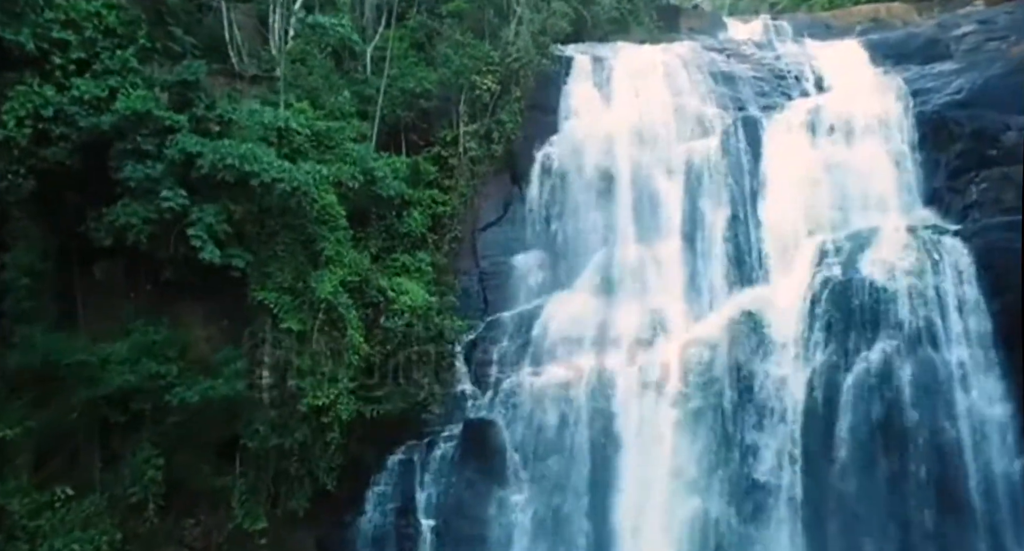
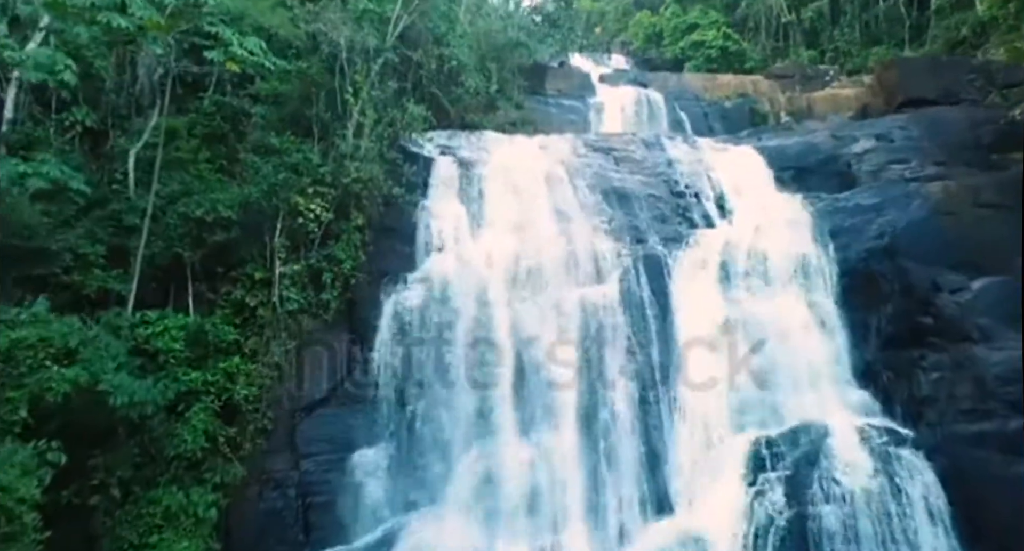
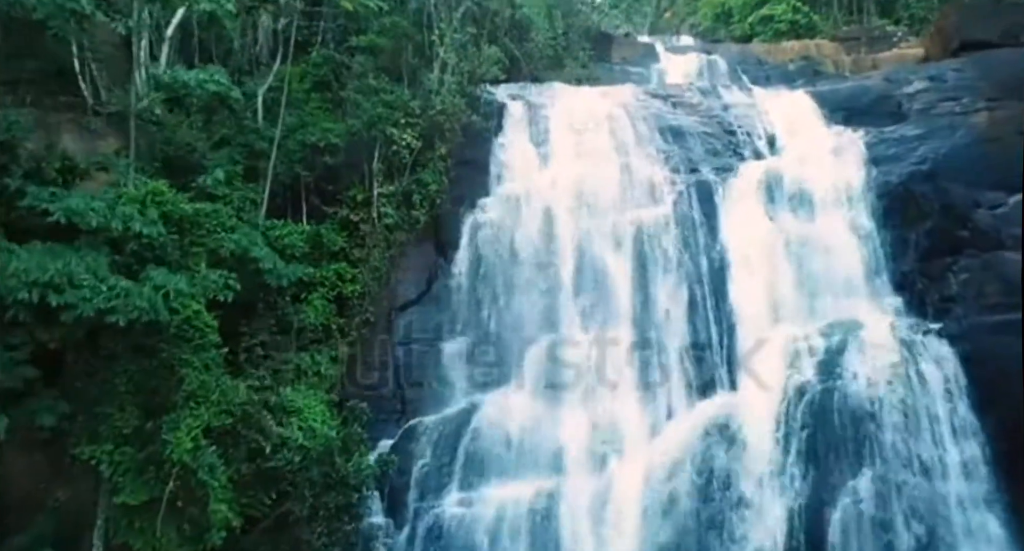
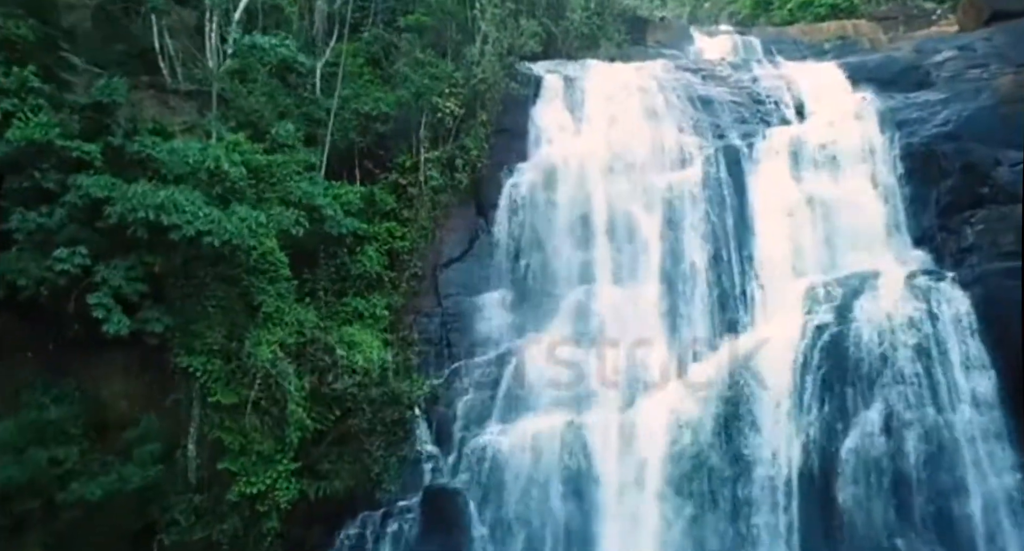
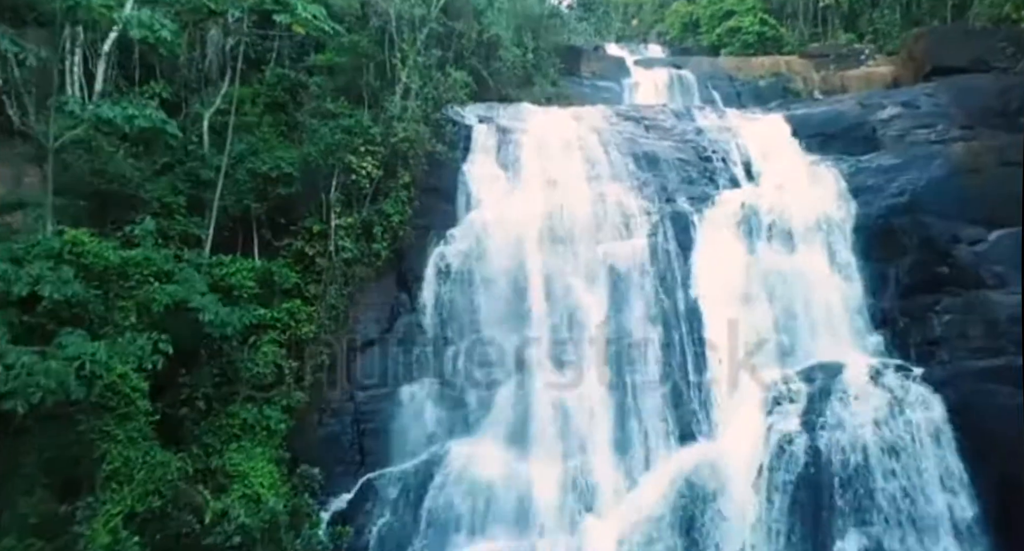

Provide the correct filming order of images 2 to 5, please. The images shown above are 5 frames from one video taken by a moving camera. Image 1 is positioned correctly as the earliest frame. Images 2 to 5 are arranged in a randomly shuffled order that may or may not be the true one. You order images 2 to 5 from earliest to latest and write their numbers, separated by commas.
4, 3, 5, 2
